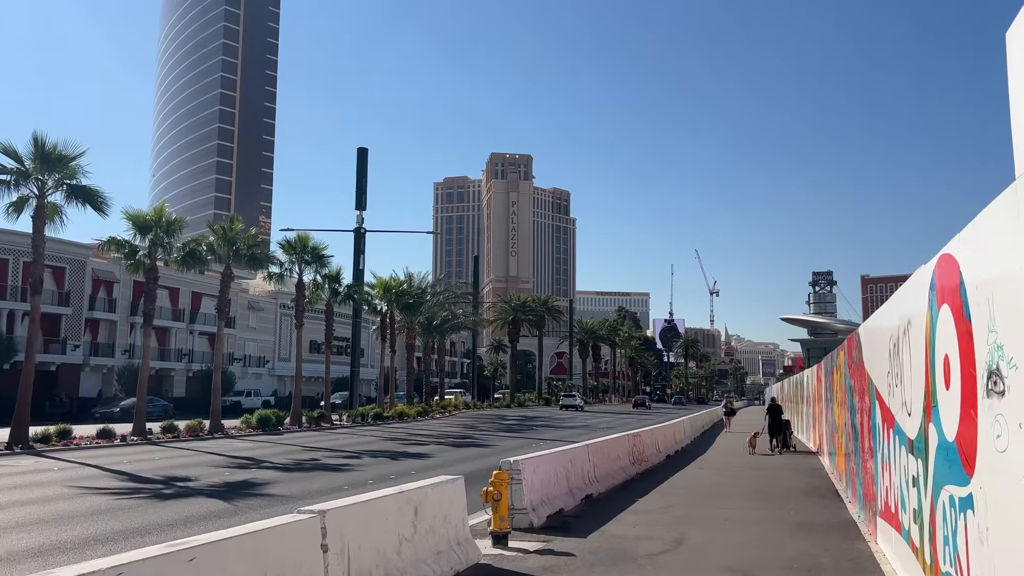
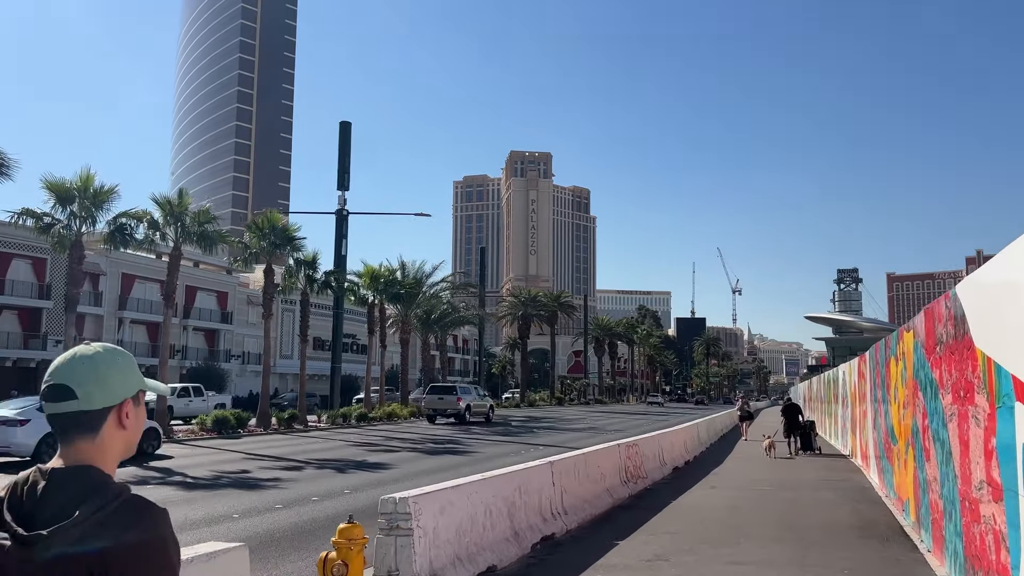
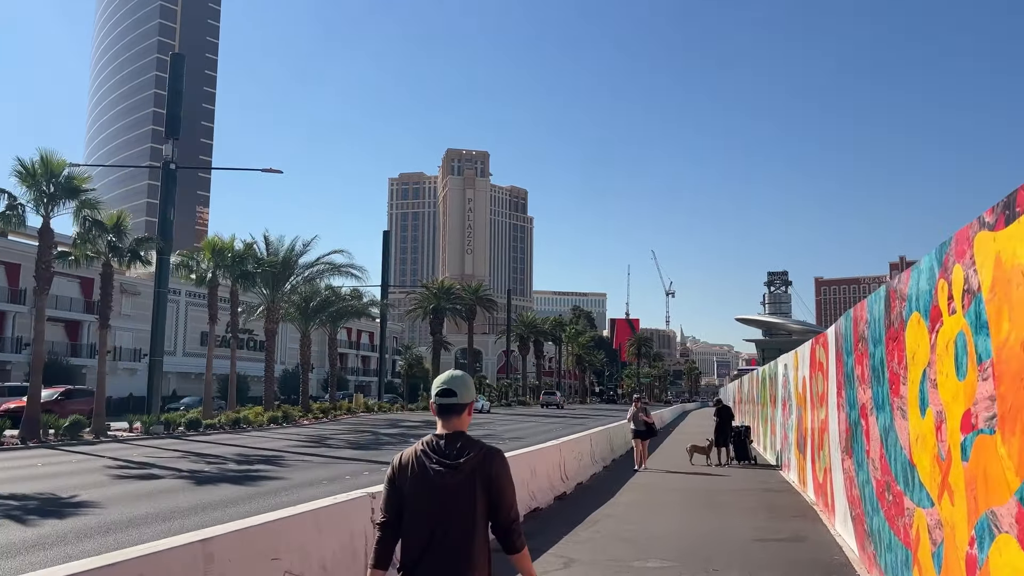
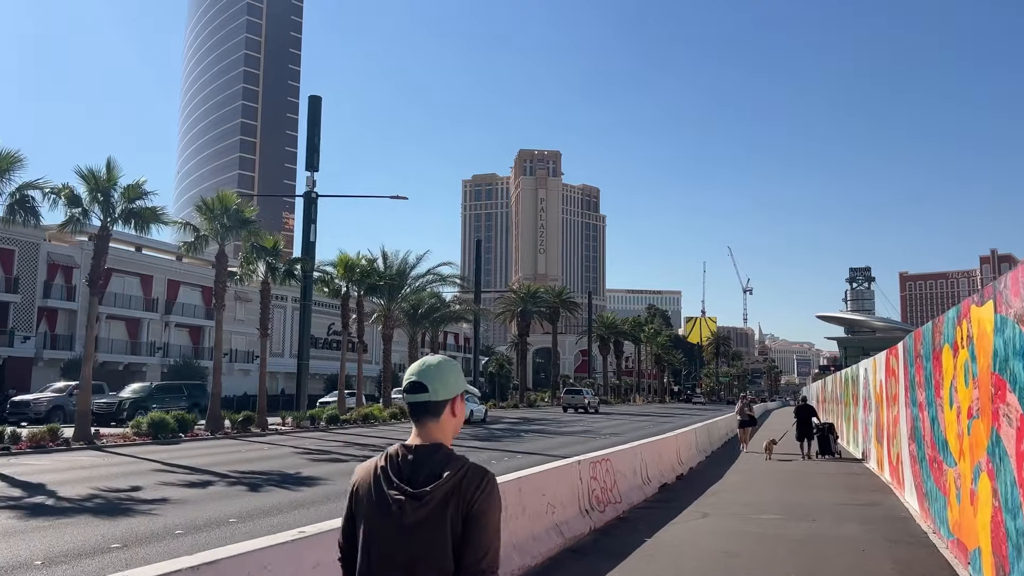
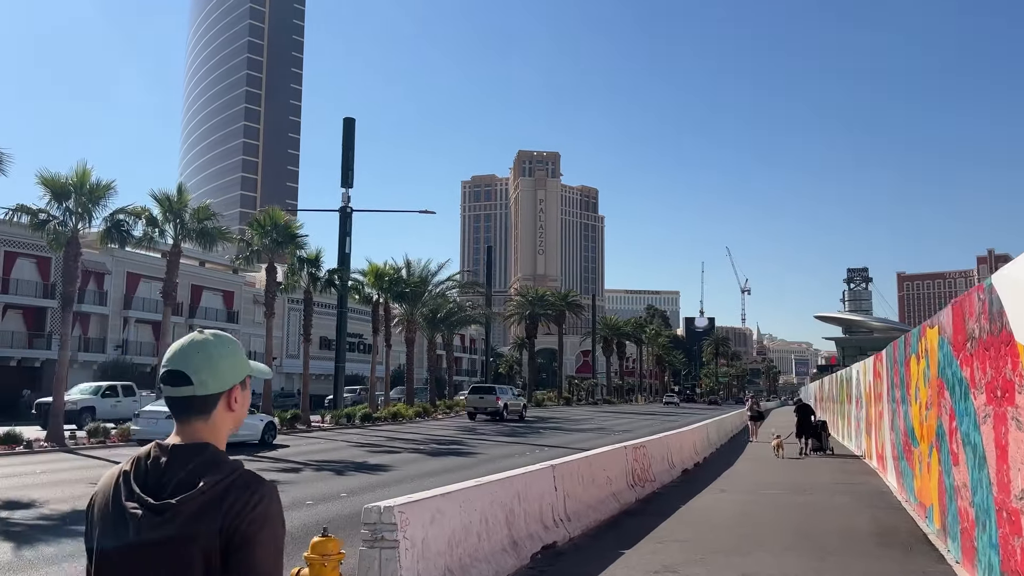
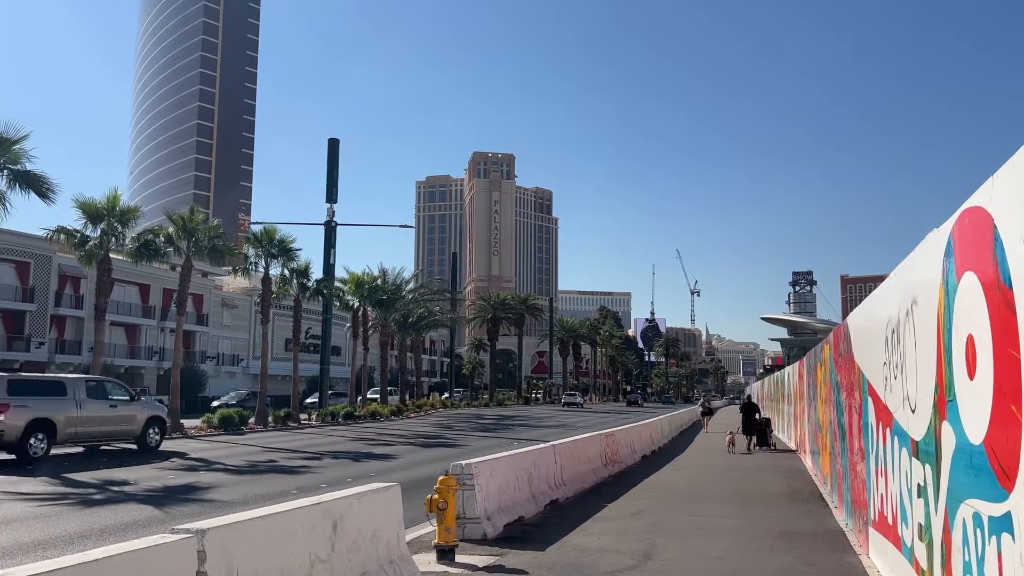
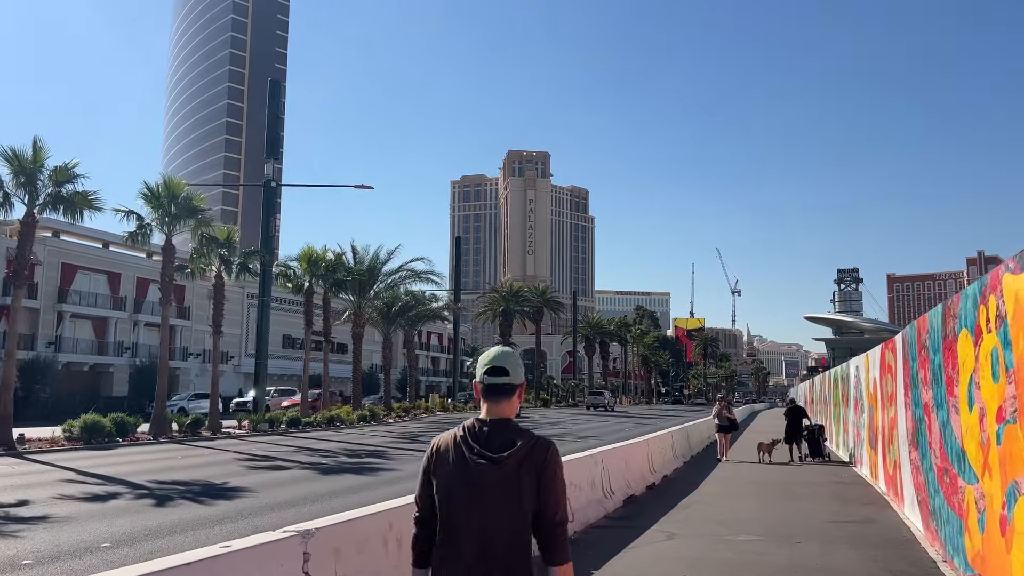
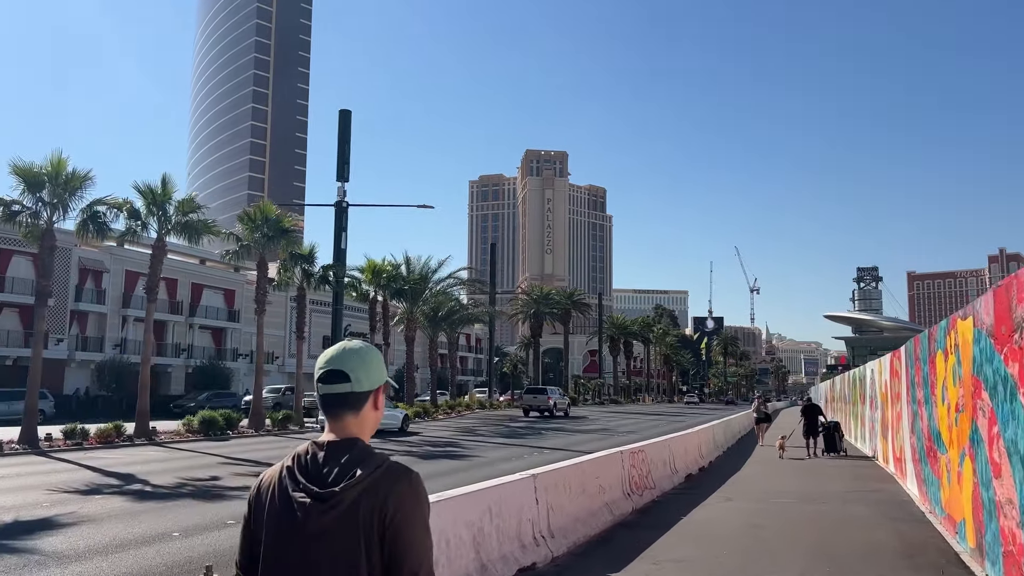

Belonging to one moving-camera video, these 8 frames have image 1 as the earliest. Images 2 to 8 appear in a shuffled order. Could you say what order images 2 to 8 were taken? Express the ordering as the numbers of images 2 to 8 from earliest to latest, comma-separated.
6, 2, 5, 8, 4, 7, 3
